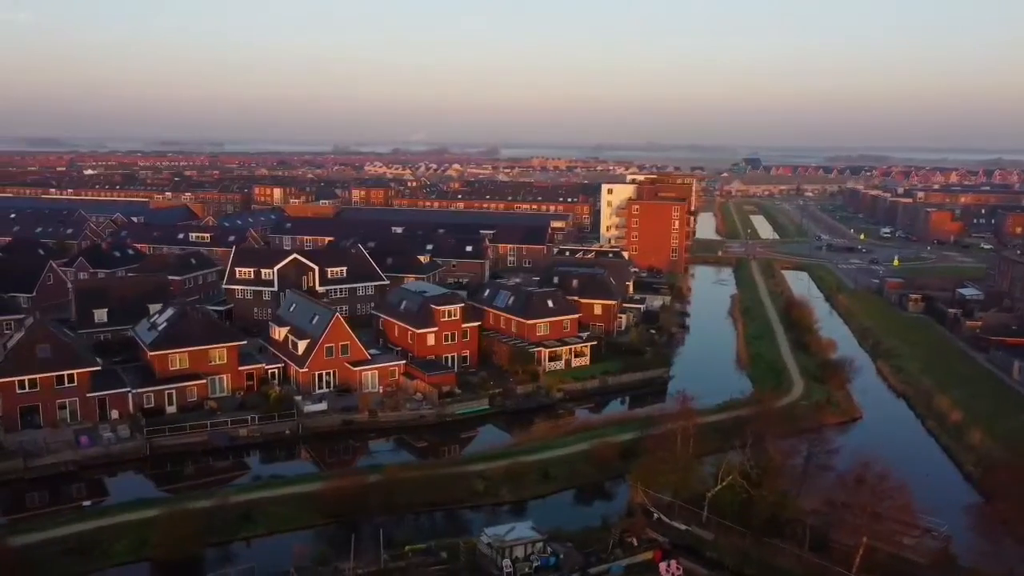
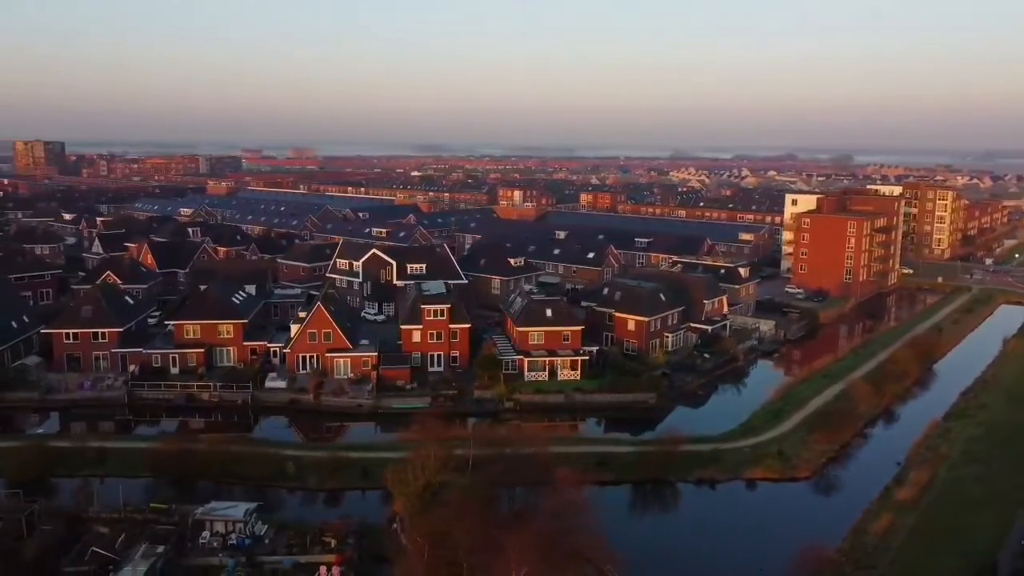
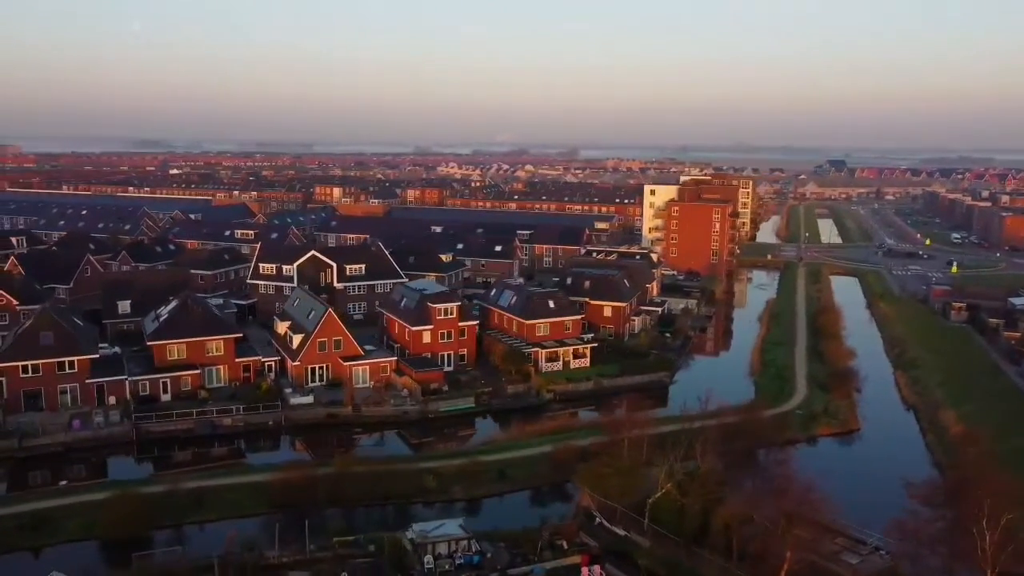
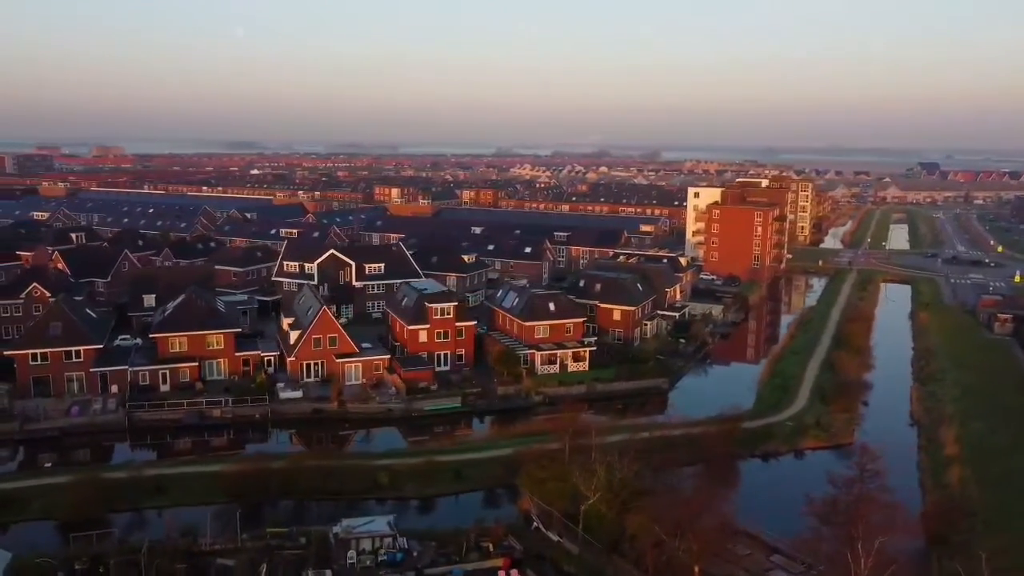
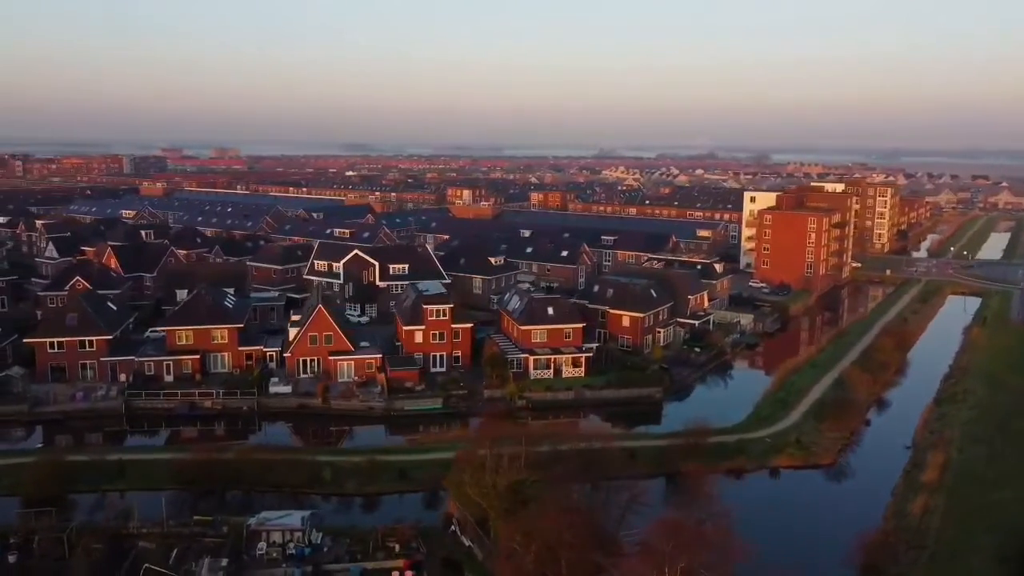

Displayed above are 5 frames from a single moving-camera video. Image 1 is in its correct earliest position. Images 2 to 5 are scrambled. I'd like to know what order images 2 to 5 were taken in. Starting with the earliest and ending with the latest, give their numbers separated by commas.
3, 4, 5, 2
